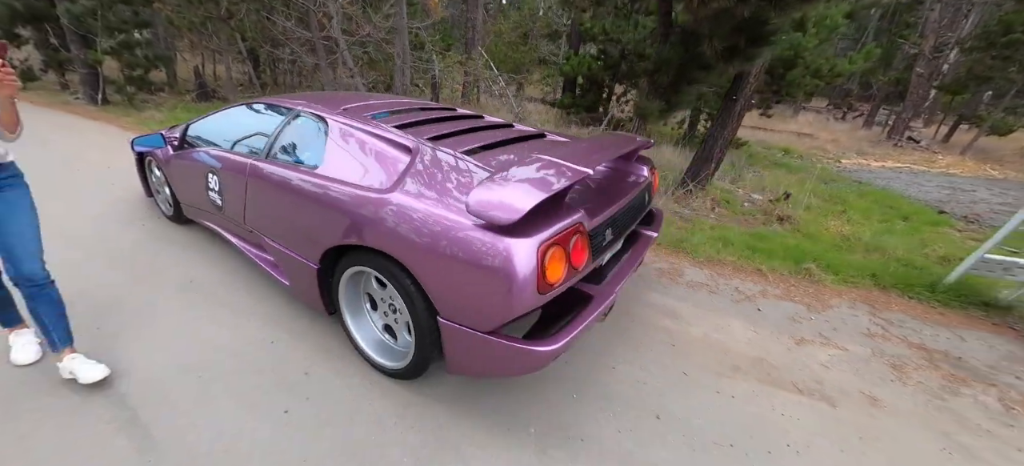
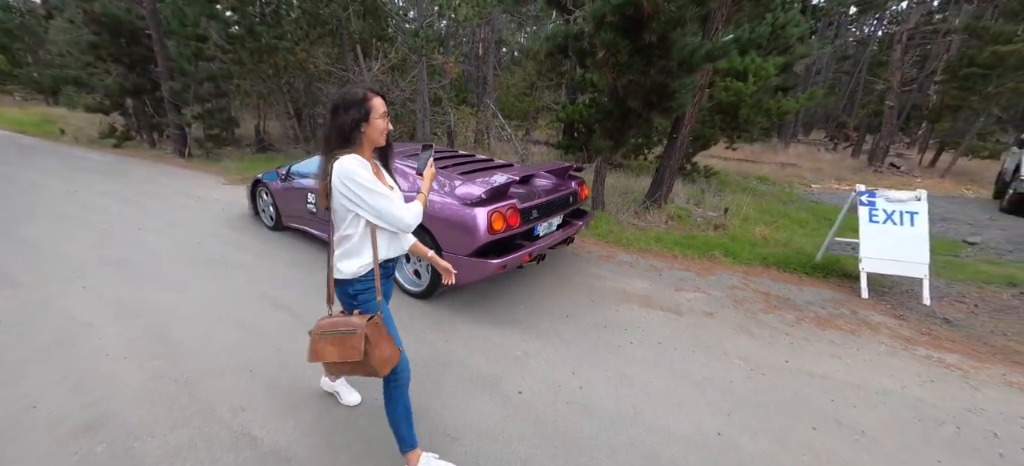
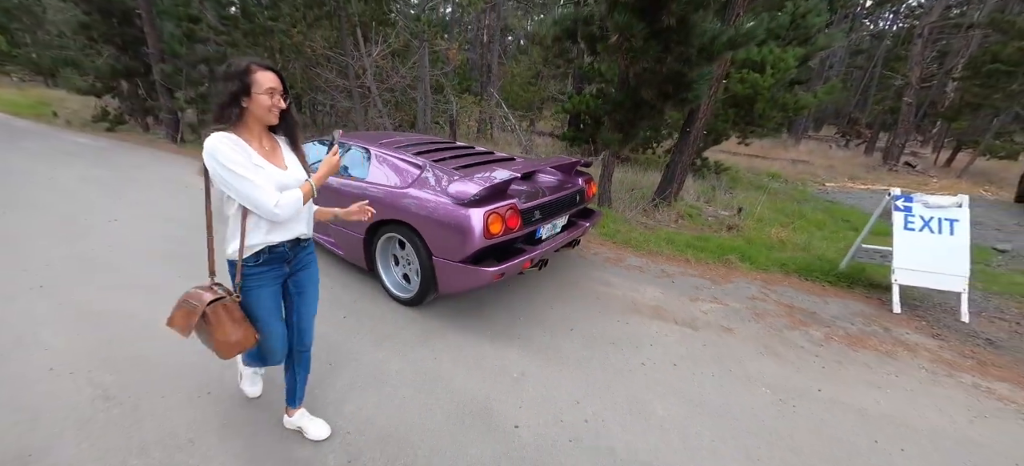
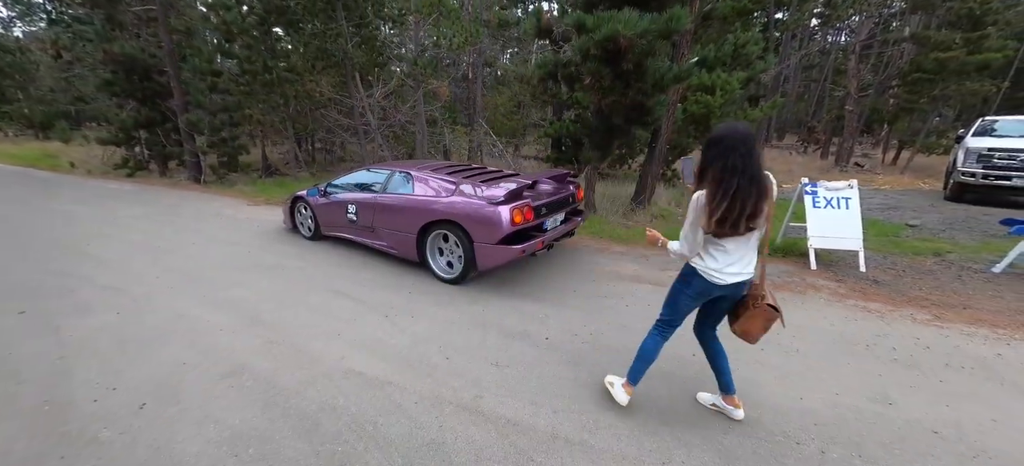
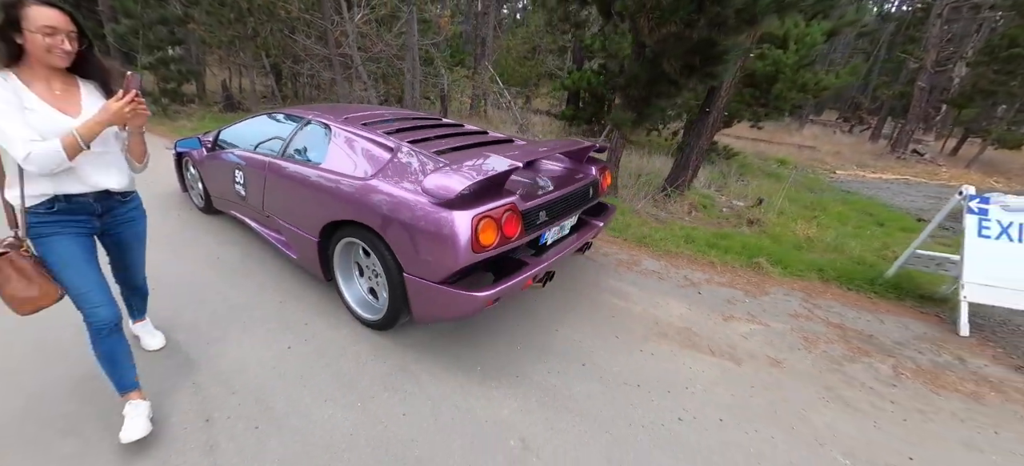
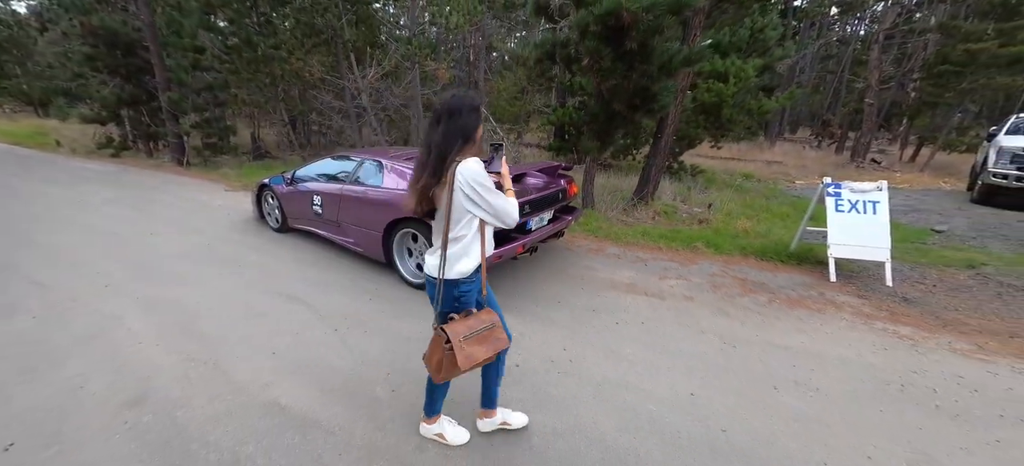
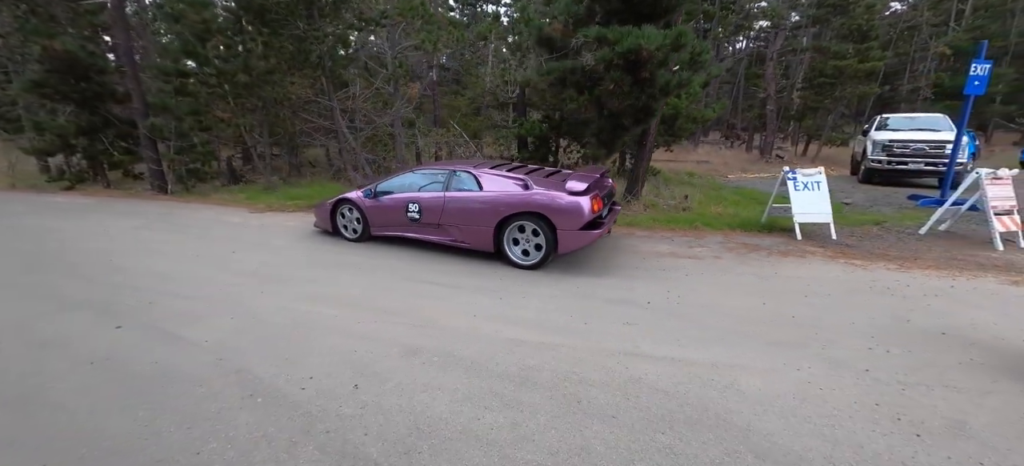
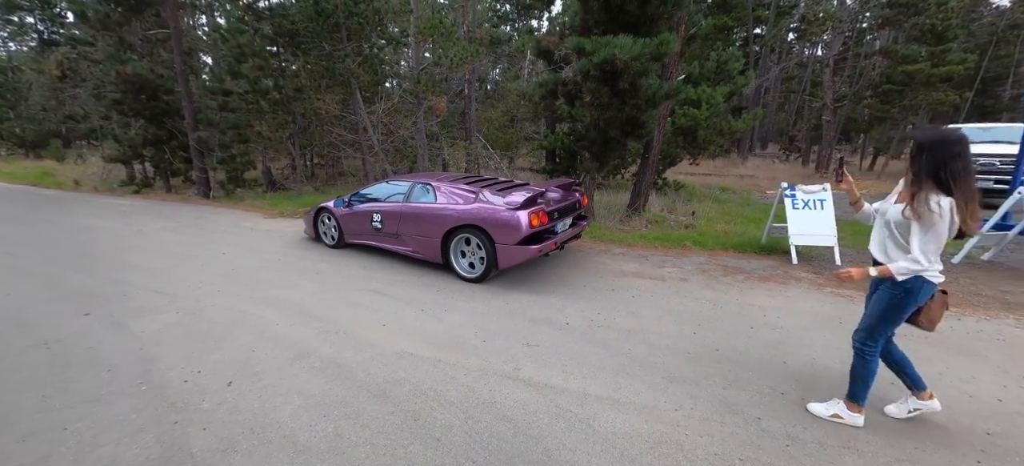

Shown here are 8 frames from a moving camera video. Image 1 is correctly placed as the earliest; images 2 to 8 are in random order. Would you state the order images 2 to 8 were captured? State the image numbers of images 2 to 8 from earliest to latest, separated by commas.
5, 3, 2, 6, 4, 8, 7
